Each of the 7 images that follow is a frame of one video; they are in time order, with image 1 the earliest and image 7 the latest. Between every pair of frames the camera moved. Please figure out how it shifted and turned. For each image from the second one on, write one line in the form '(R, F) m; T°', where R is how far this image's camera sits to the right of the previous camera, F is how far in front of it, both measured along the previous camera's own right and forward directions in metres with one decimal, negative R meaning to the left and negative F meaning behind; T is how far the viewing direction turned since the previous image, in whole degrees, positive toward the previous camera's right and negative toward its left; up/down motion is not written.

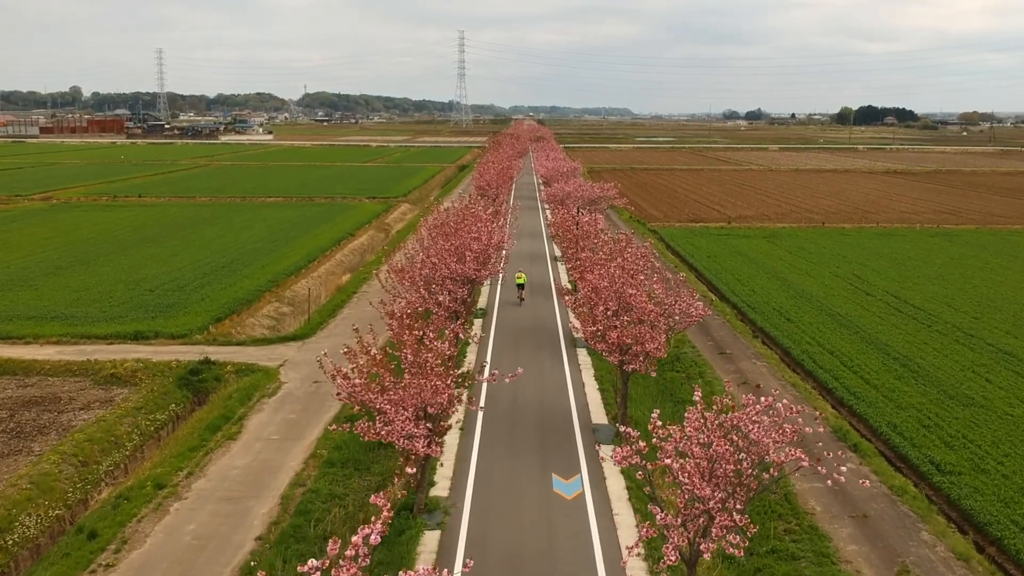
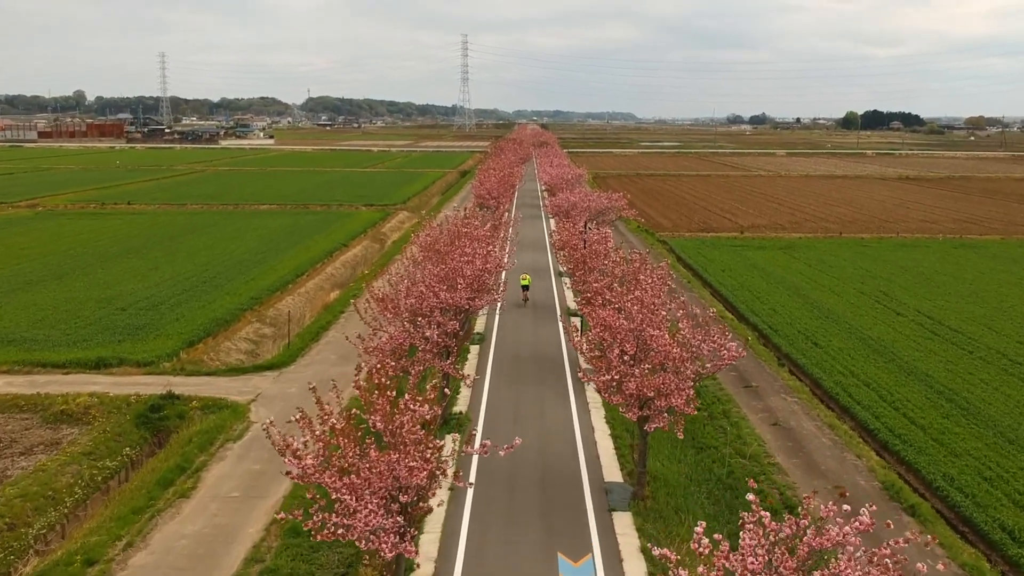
(+0.1, +2.6) m; 0°
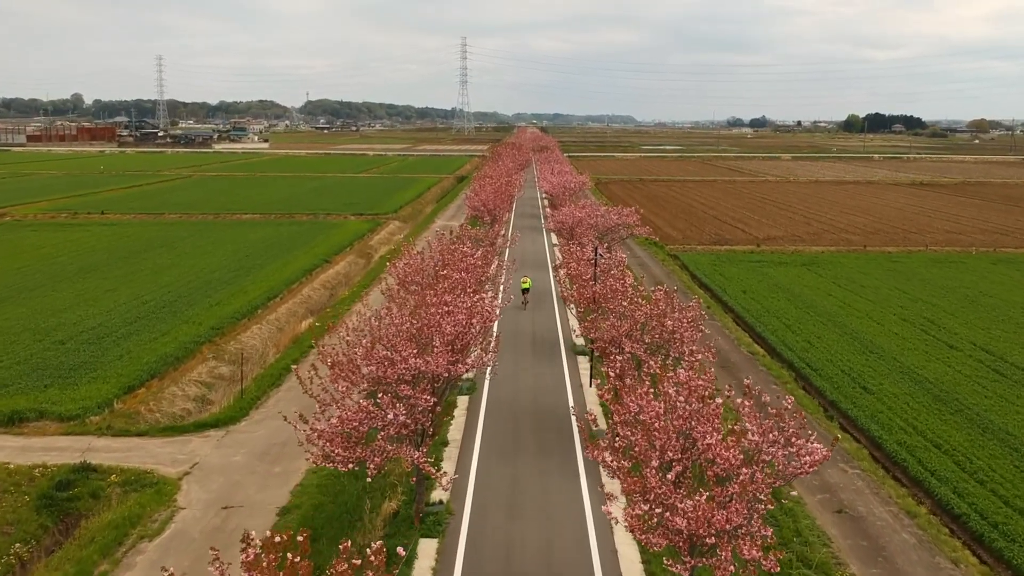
(+0.1, +4.2) m; 0°
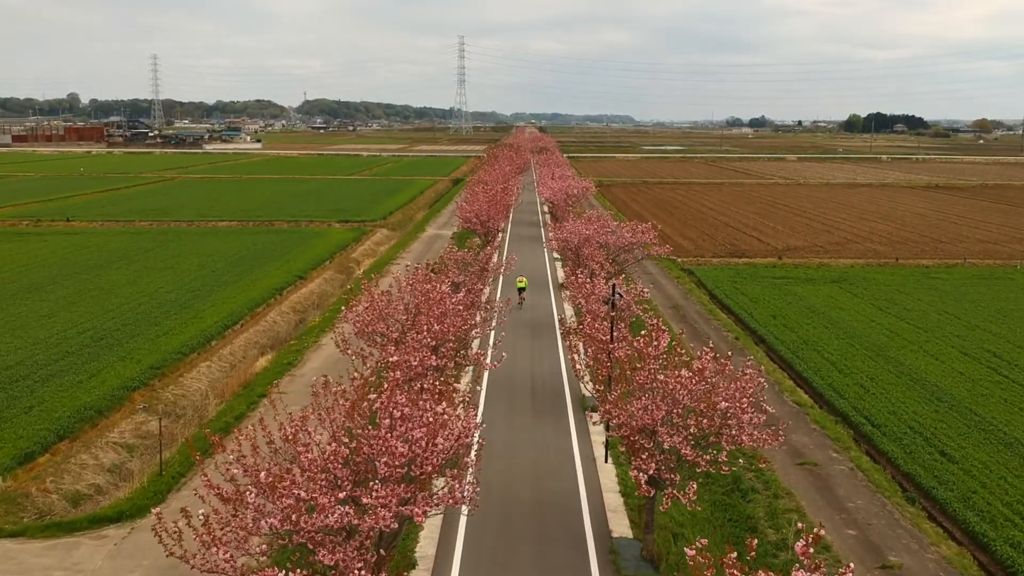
(+0.1, +4.7) m; 0°
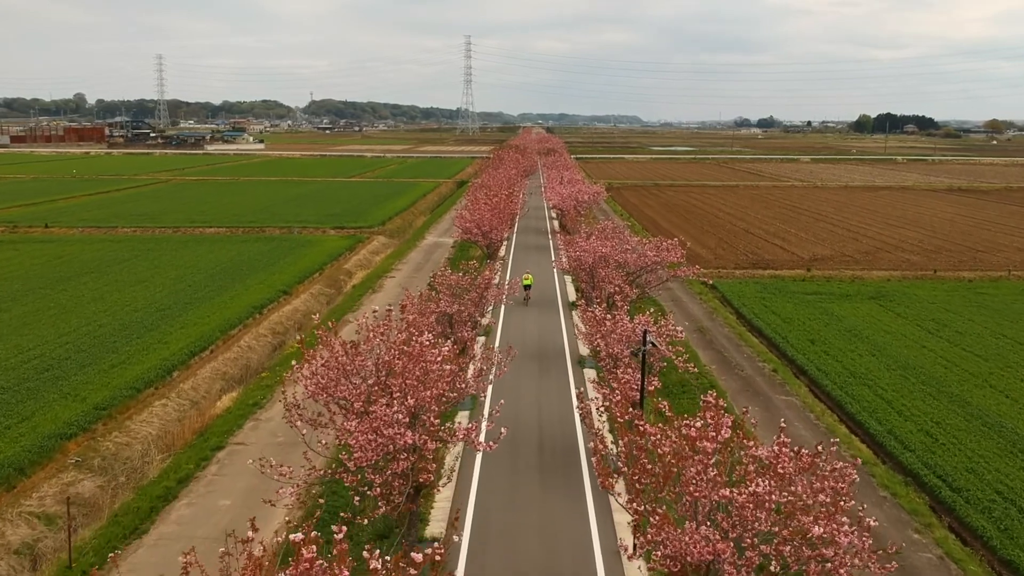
(+0.1, +3.6) m; 0°
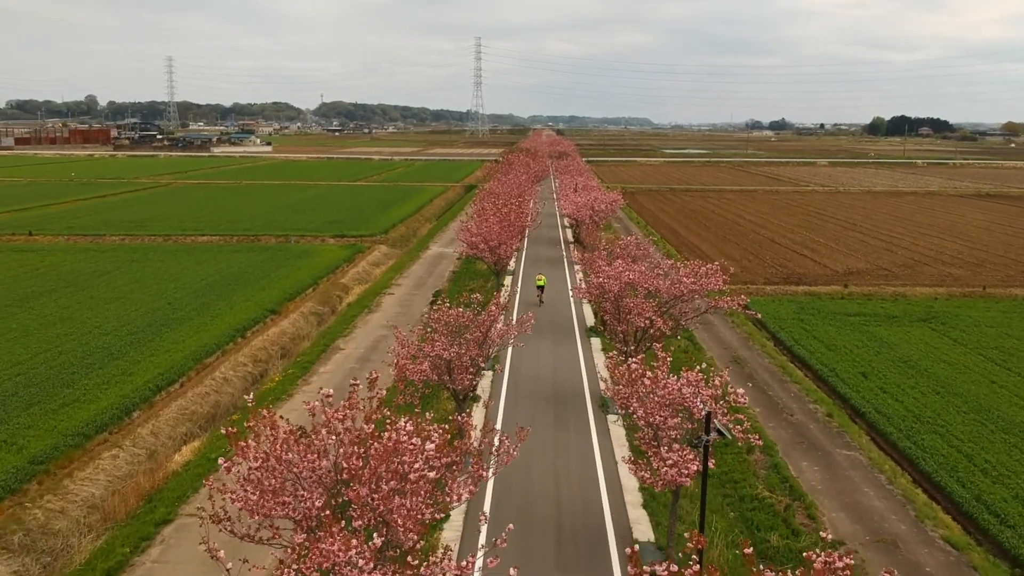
(0.0, +3.4) m; -1°
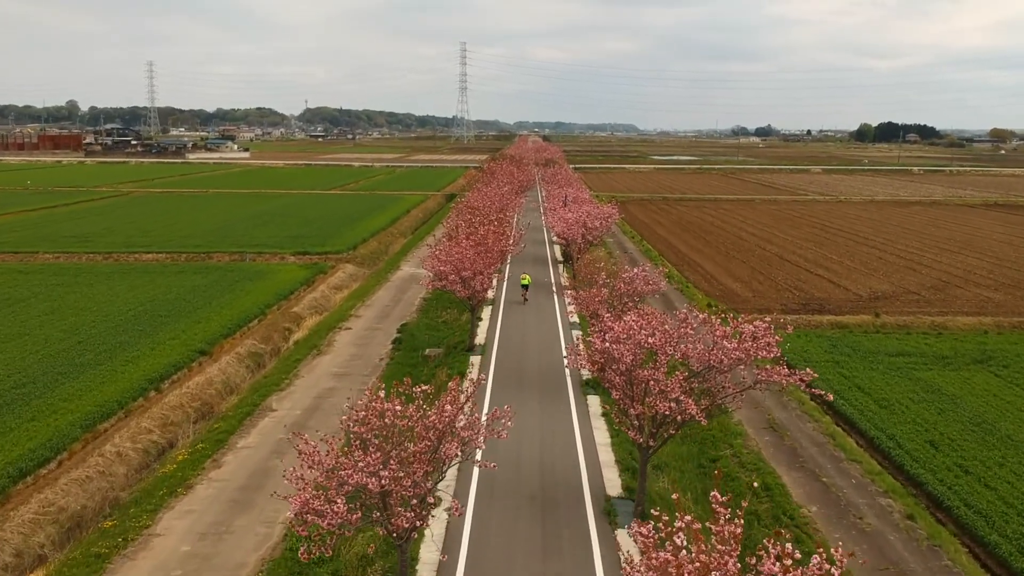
(+0.2, +5.5) m; +1°
